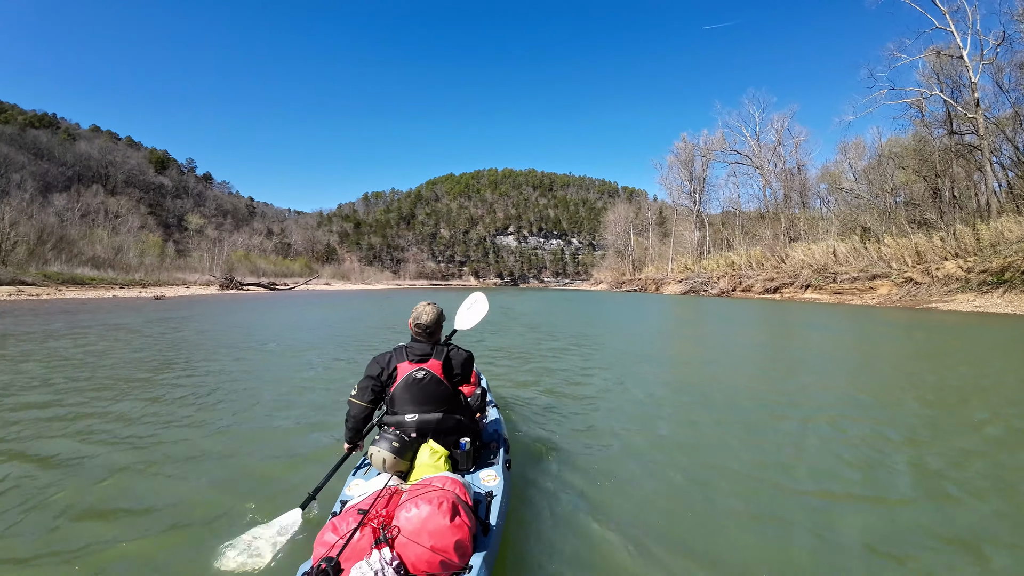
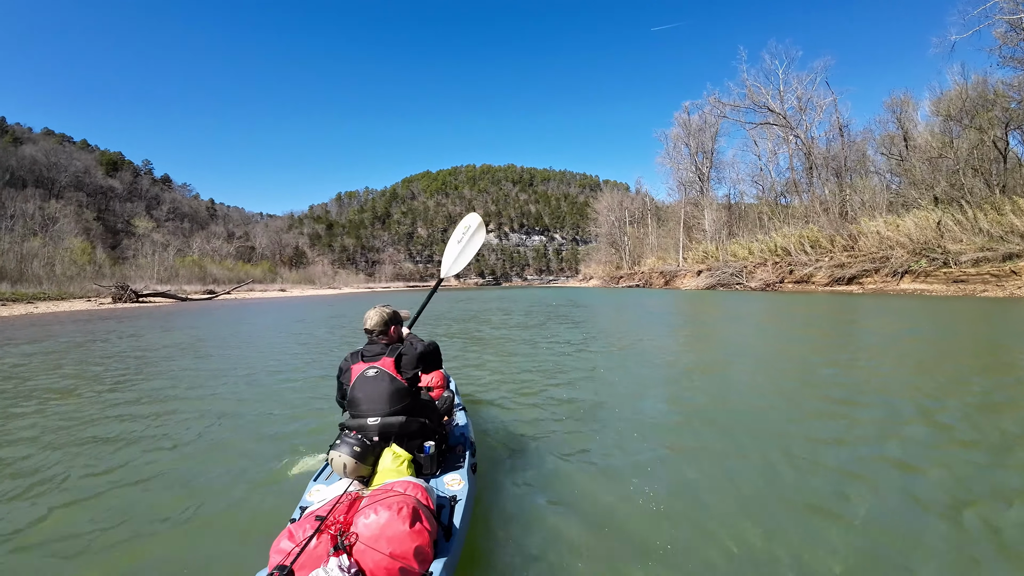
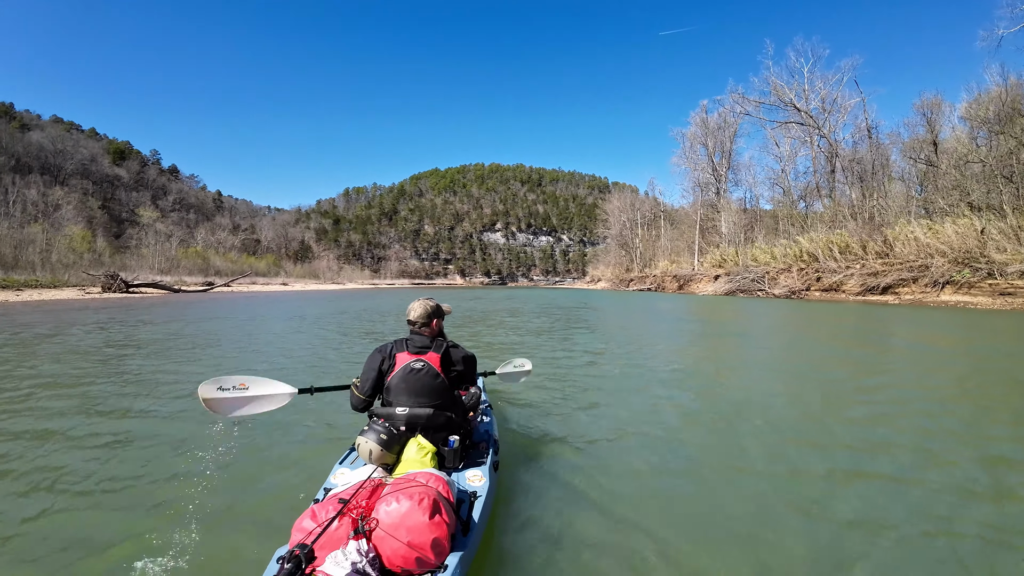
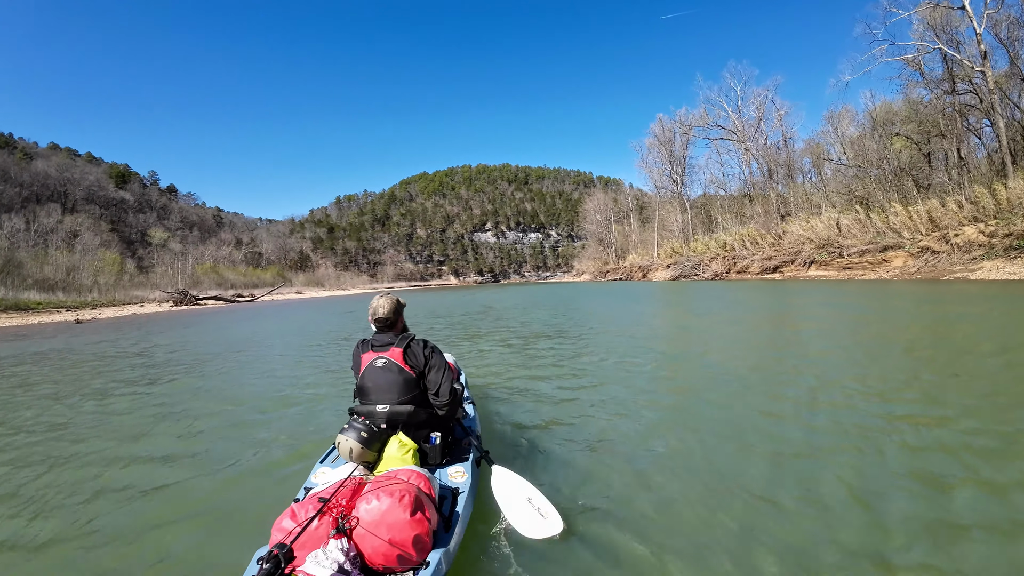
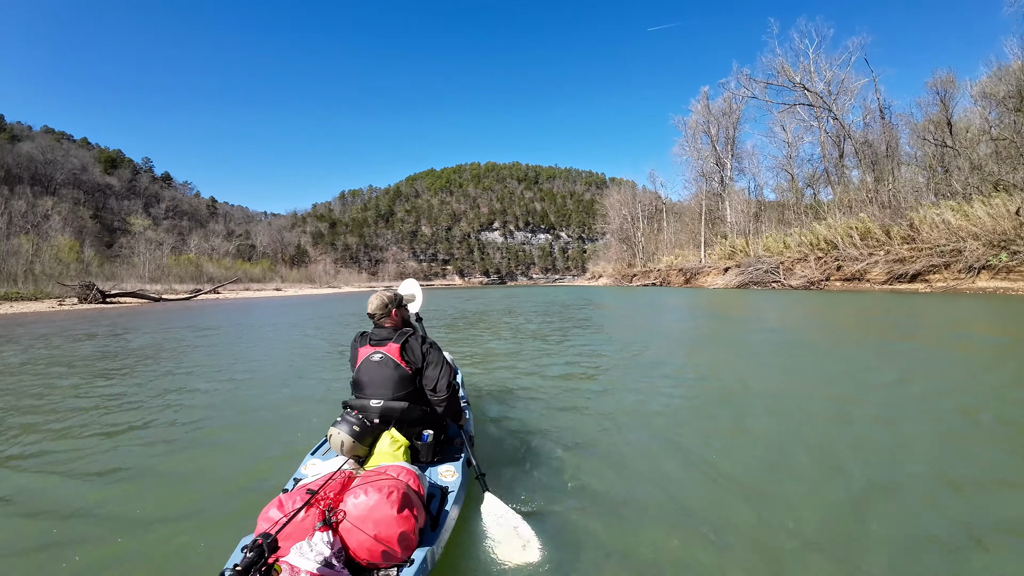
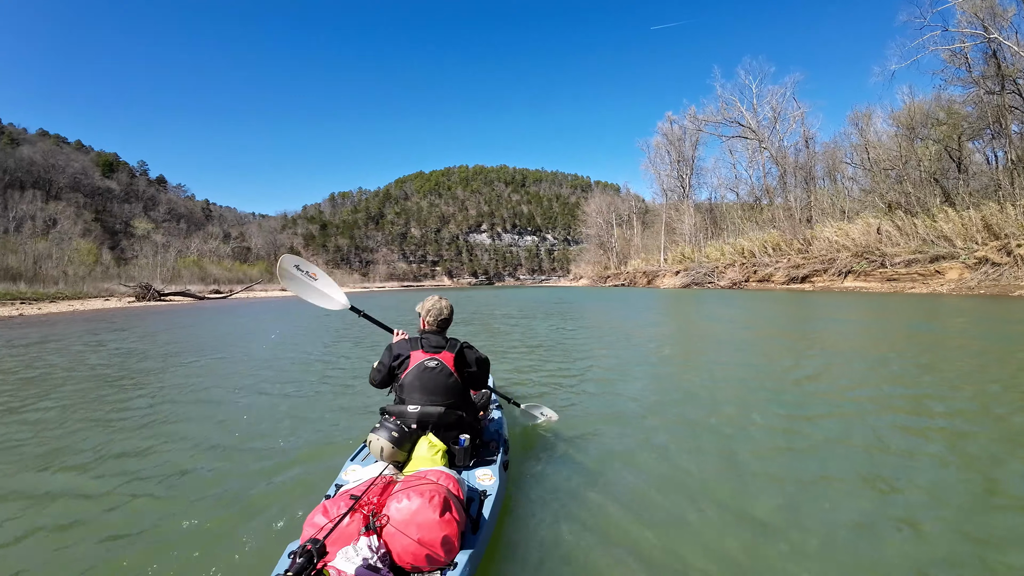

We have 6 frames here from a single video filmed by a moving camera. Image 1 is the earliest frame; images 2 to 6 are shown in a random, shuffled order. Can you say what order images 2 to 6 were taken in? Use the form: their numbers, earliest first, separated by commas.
4, 6, 2, 3, 5
